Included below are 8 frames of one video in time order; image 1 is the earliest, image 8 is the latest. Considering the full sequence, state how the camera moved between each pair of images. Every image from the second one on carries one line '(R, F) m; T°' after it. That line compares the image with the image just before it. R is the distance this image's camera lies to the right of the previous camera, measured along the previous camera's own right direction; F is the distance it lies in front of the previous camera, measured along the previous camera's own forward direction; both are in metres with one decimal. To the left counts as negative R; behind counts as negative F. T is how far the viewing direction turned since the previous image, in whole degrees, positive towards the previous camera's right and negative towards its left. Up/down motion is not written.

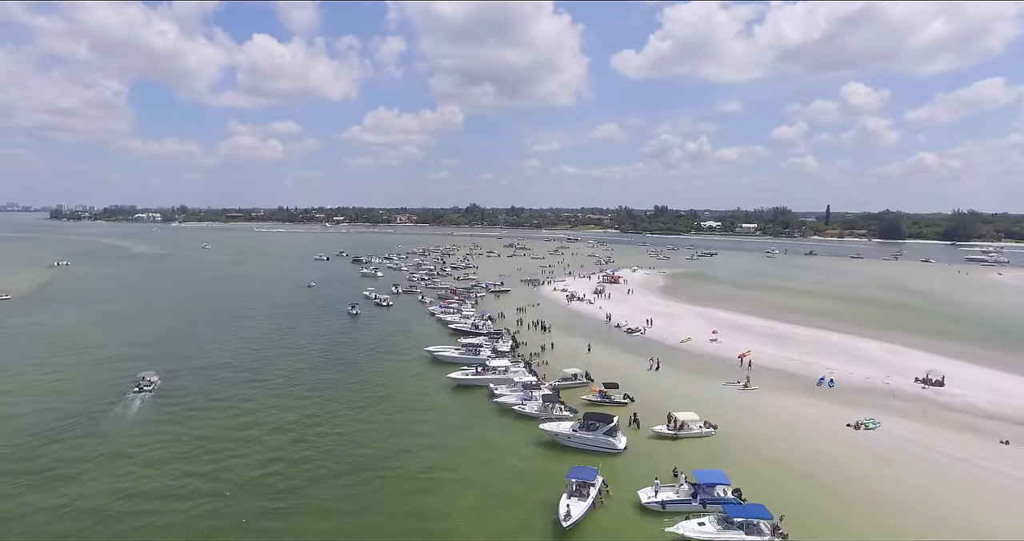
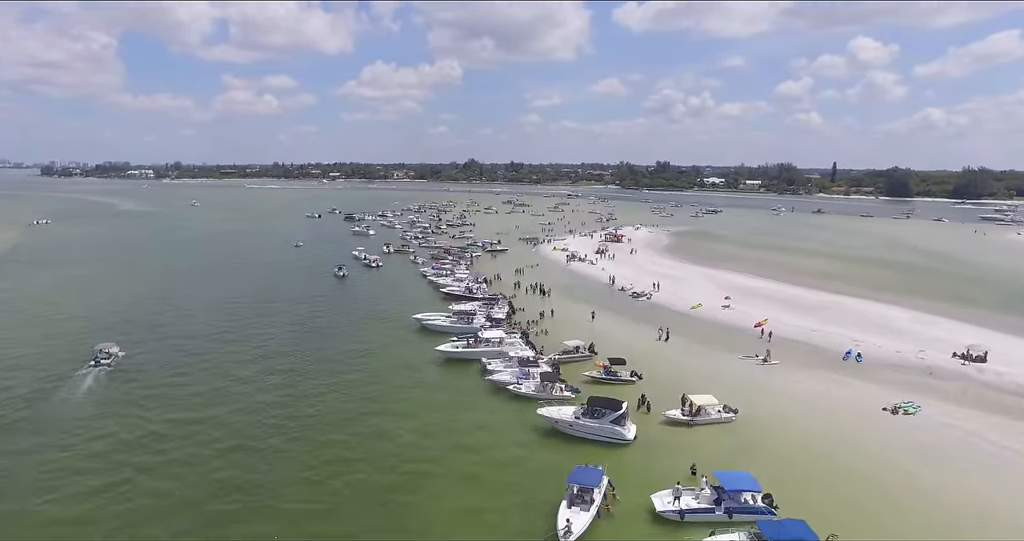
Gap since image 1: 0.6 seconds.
(+0.3, +5.0) m; 0°
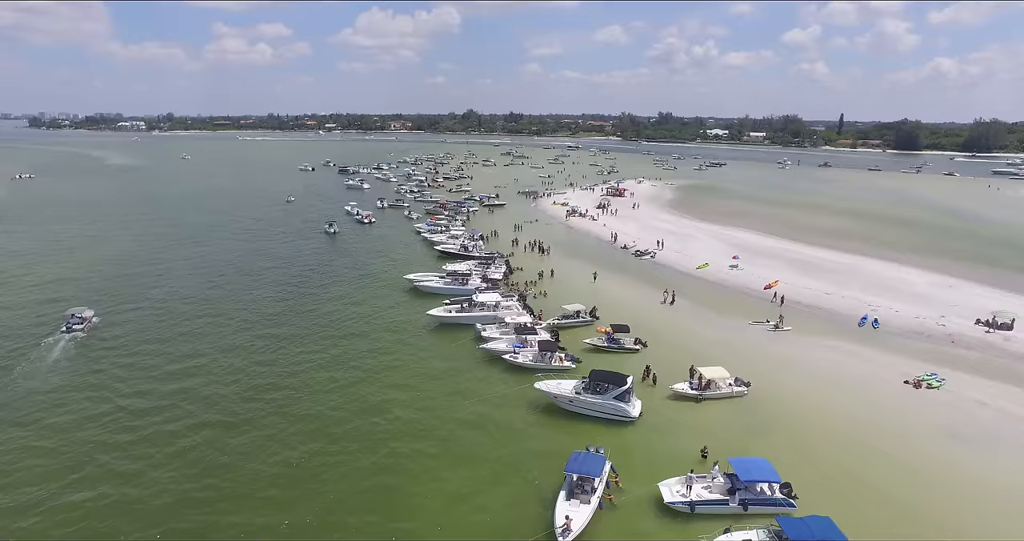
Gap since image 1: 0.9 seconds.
(+0.2, +2.8) m; 0°
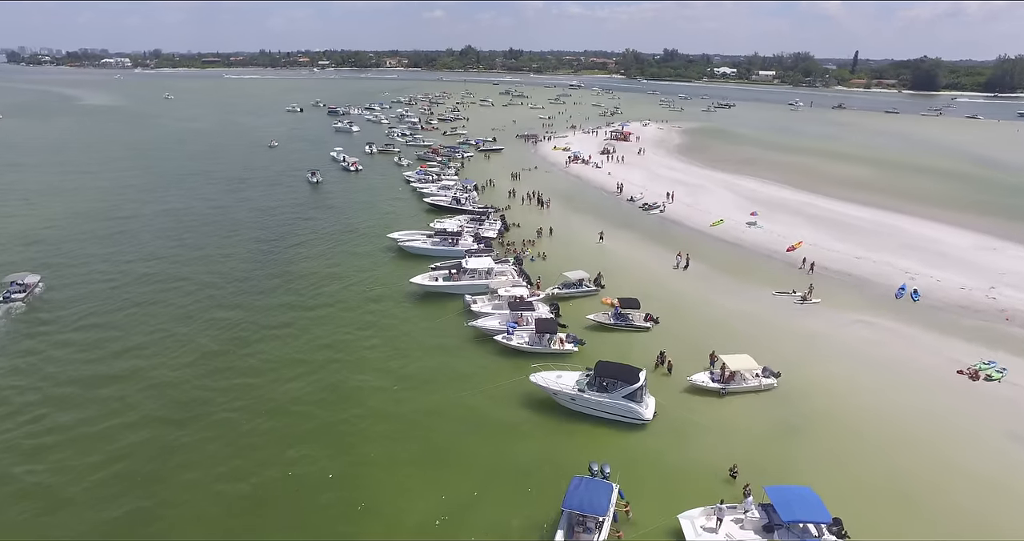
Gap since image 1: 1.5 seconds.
(+0.3, +4.9) m; 0°
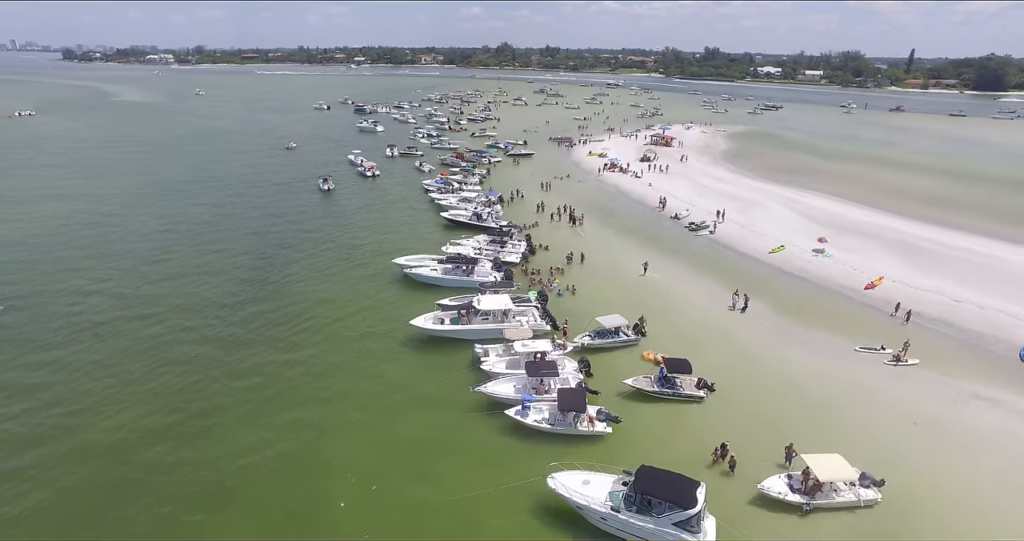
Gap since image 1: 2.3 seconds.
(+0.5, +6.4) m; -3°
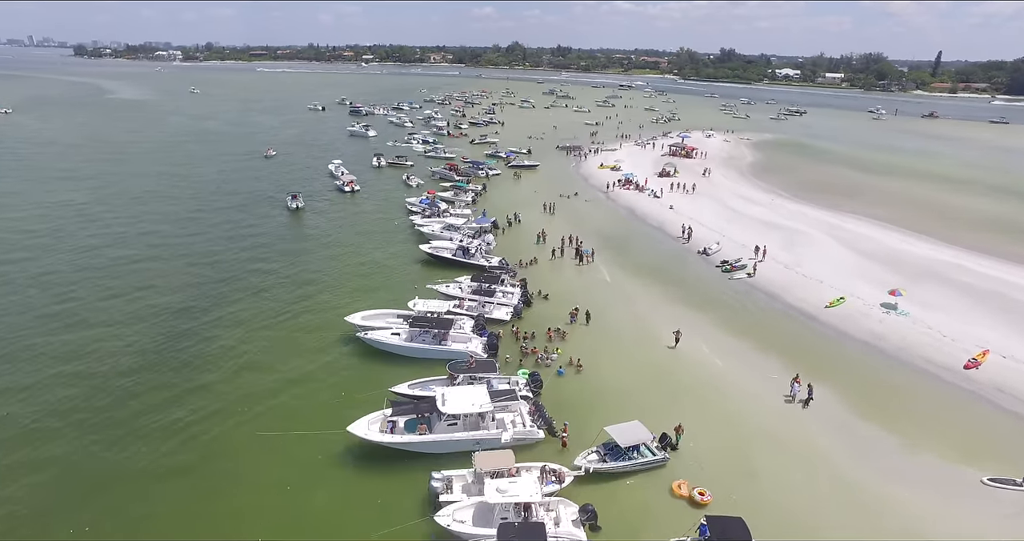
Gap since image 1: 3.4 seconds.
(+1.1, +8.8) m; -1°
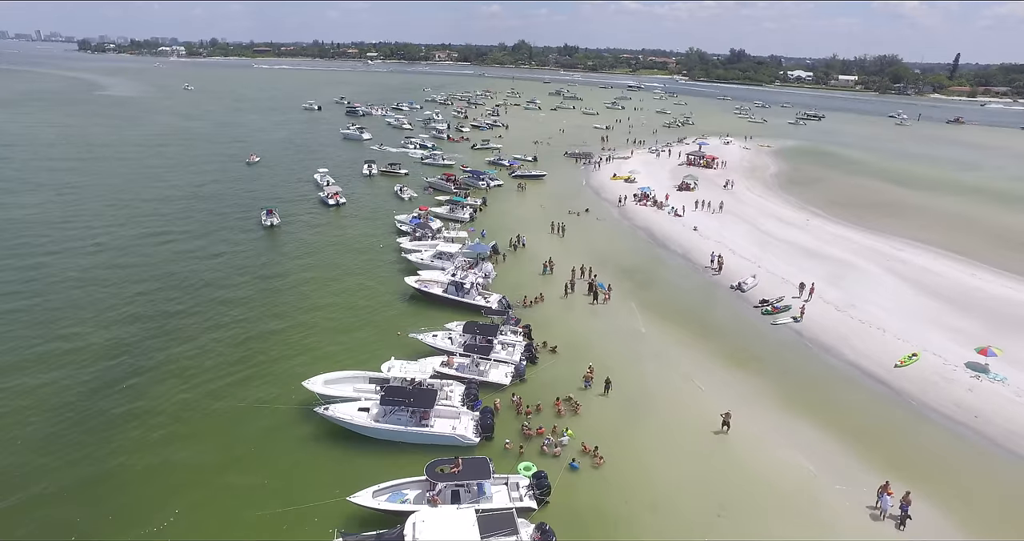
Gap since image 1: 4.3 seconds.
(+0.1, +6.2) m; 0°
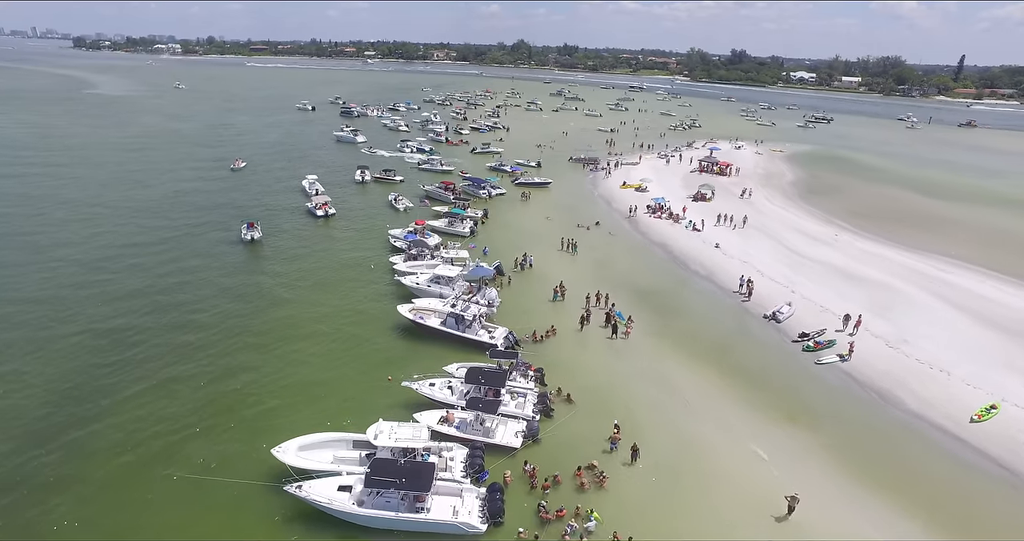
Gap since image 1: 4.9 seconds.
(-0.5, +4.1) m; 0°
